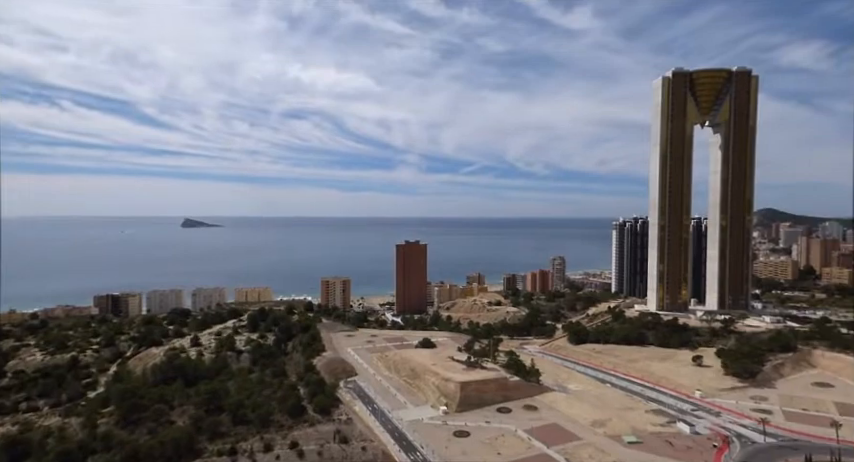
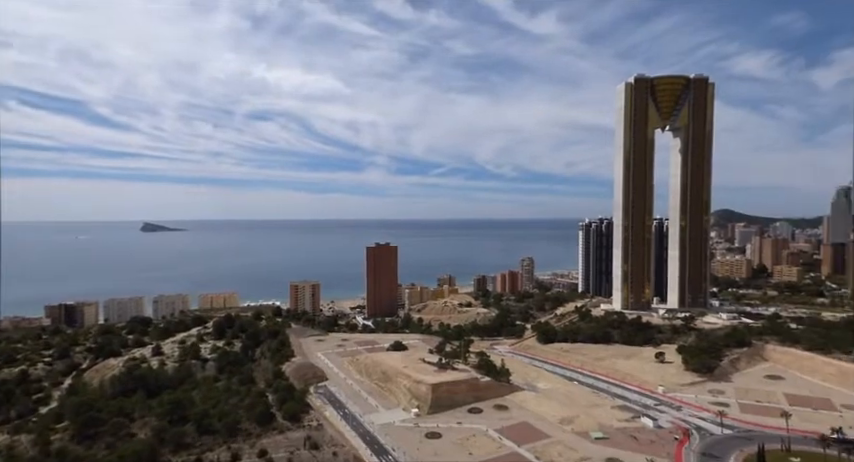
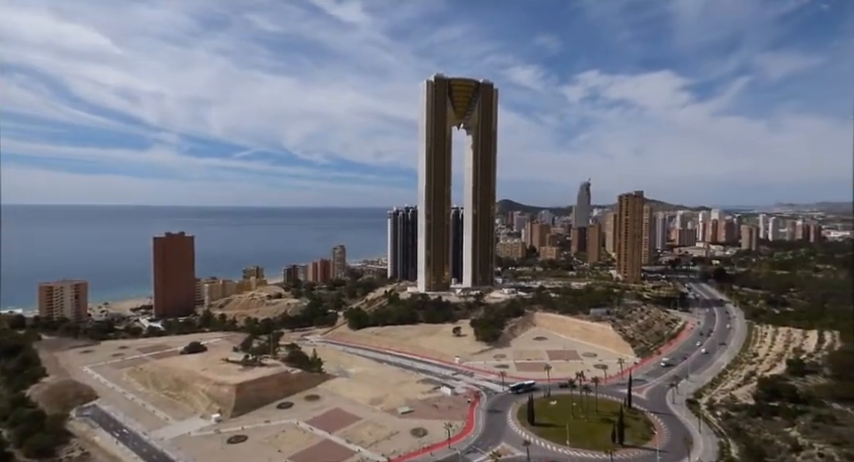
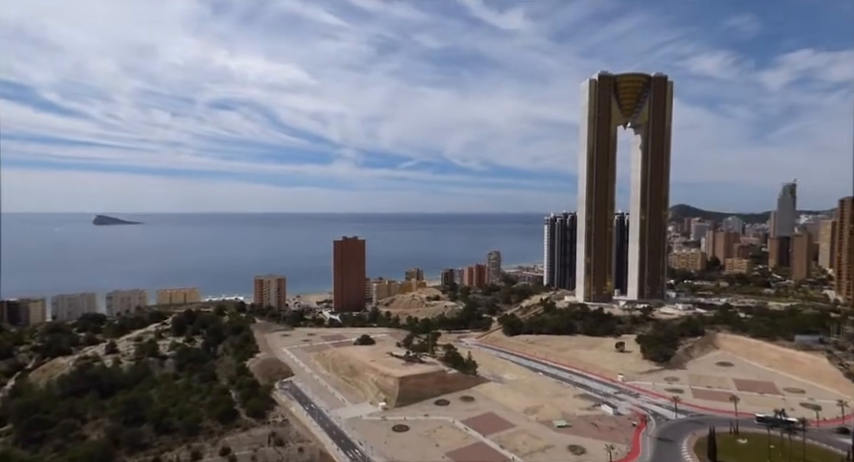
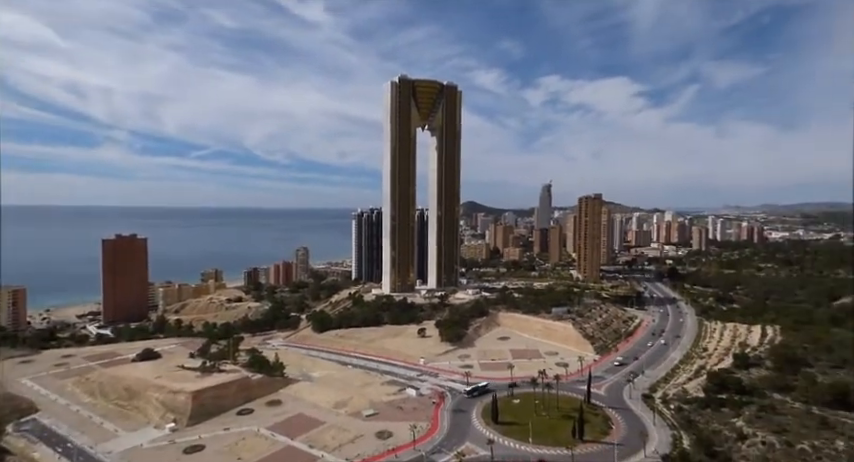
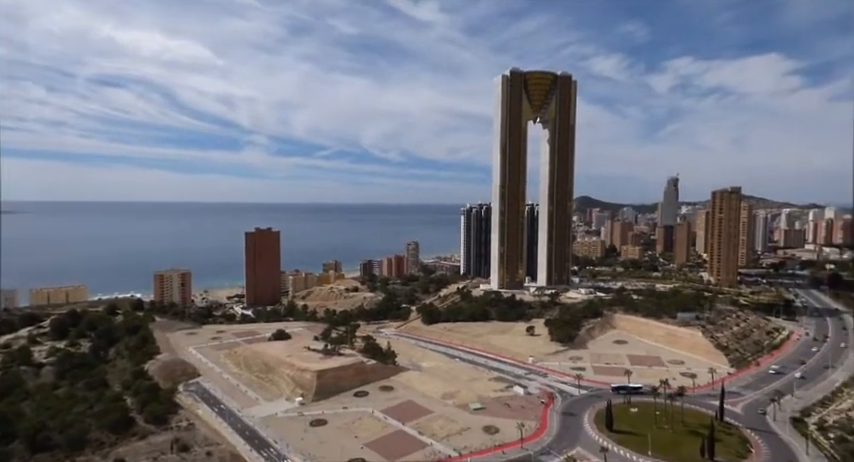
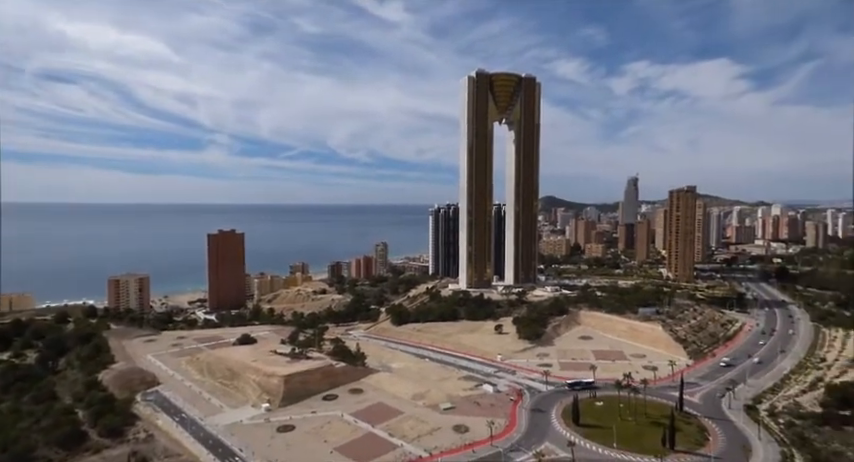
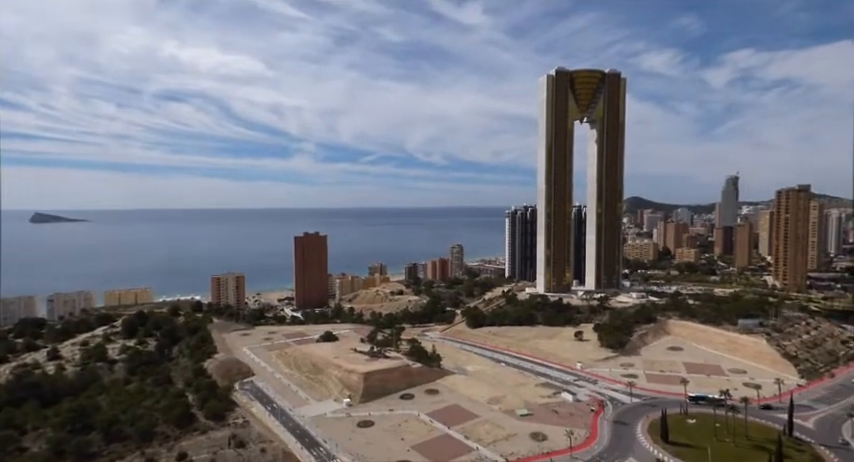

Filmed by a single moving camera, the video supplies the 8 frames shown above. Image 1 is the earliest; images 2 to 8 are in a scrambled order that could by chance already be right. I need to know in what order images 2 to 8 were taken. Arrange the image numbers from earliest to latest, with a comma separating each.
2, 4, 8, 6, 7, 3, 5
